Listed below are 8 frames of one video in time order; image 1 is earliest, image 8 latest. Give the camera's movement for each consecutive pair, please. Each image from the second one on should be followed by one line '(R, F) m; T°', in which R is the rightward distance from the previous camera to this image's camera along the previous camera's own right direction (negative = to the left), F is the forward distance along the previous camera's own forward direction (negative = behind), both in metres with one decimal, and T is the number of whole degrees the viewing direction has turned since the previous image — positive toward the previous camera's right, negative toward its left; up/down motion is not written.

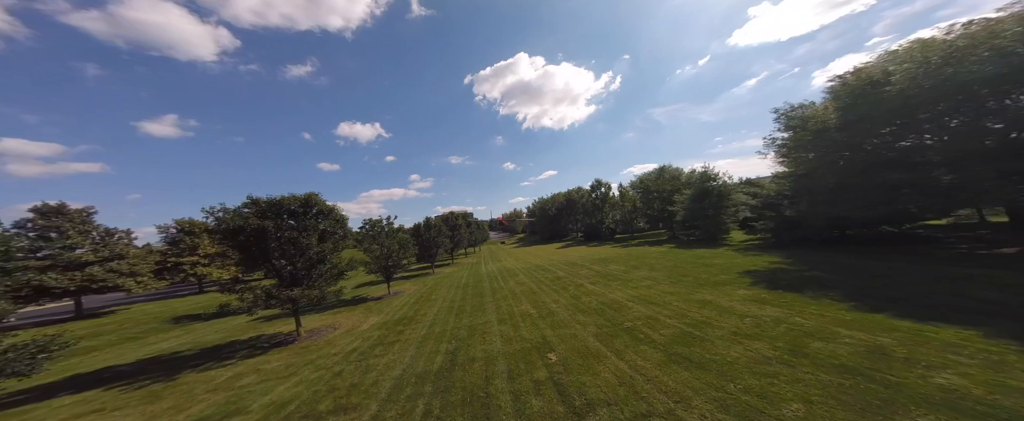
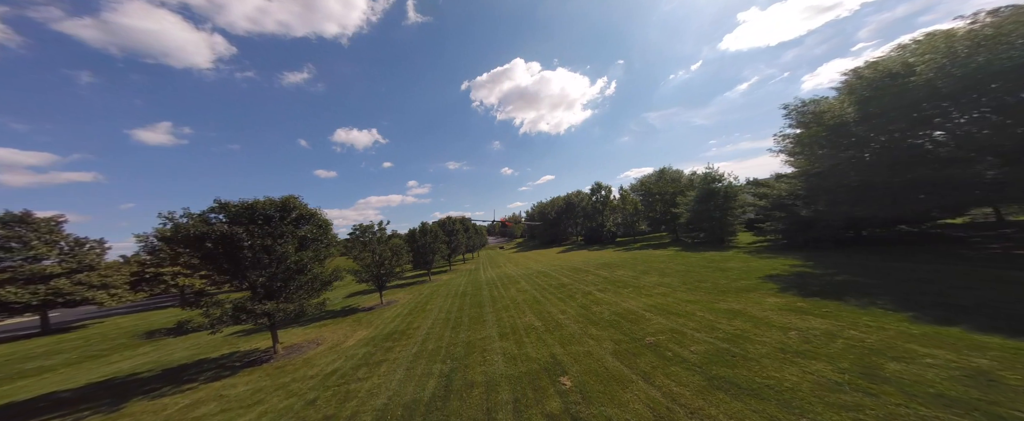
(-0.2, +1.4) m; +1°
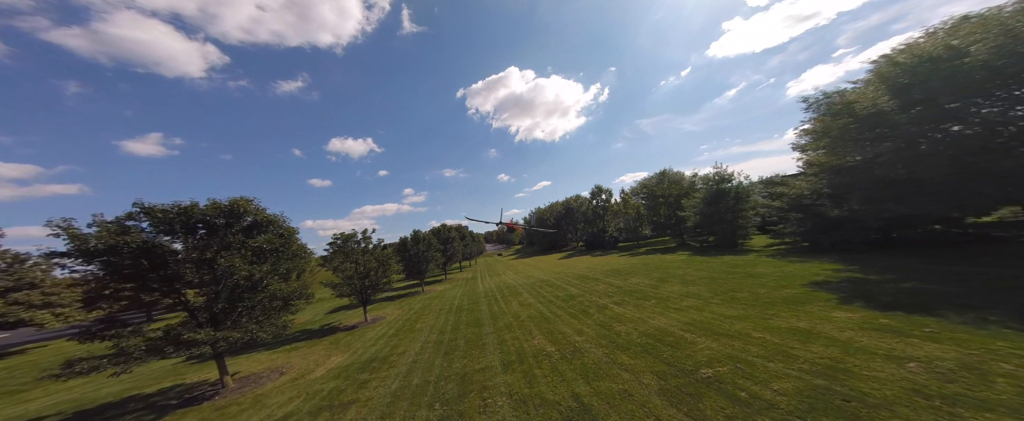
(-0.3, +2.3) m; +1°
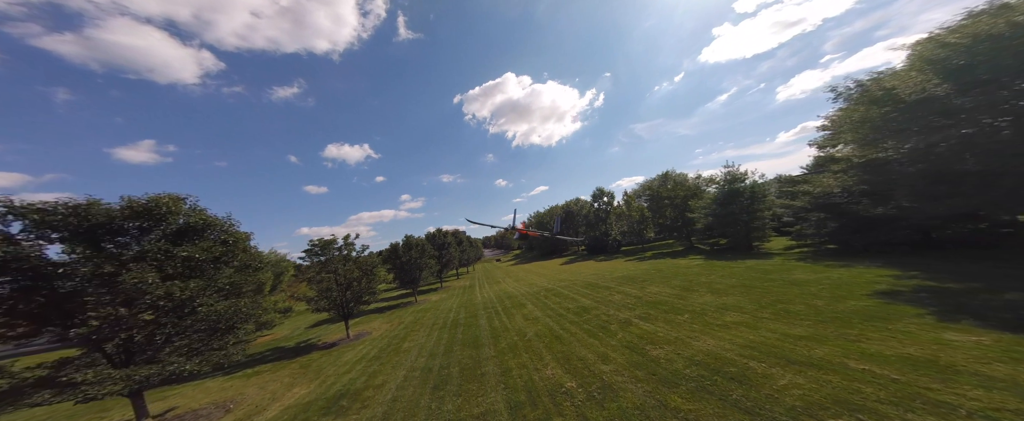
(-0.3, +2.3) m; +1°
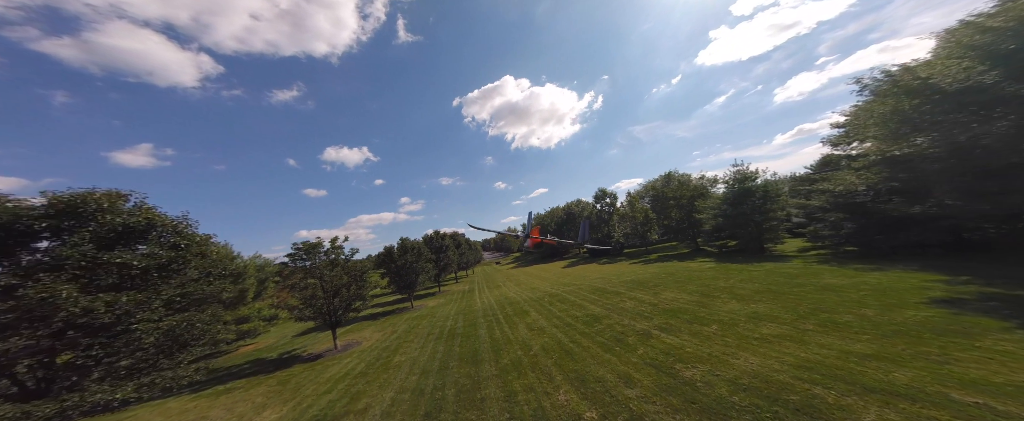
(-0.2, +1.4) m; 0°
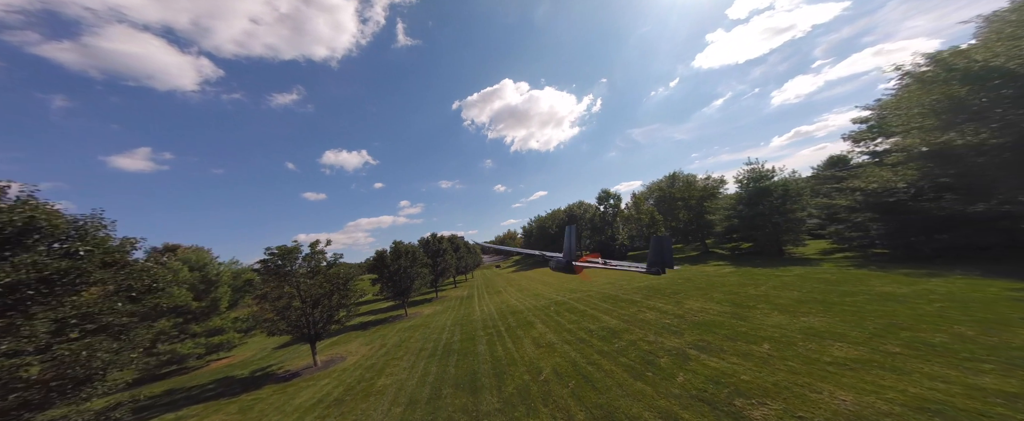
(-0.2, +1.9) m; 0°
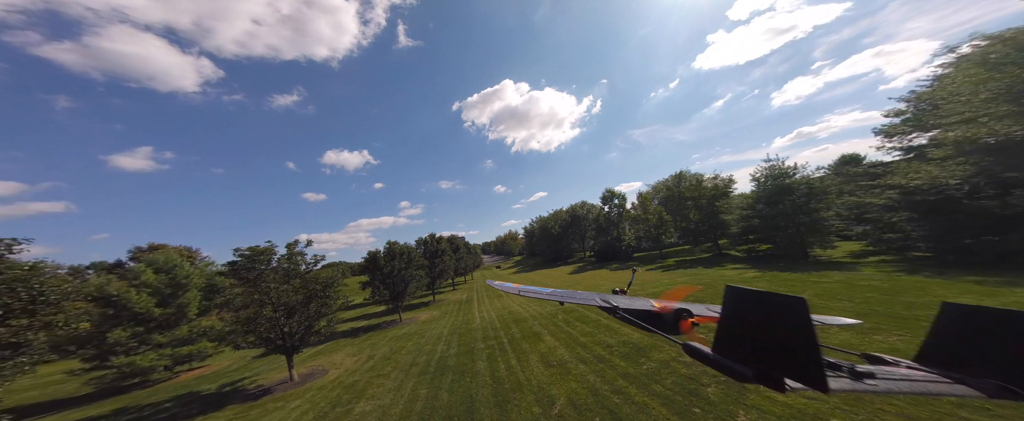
(-0.2, +1.9) m; 0°
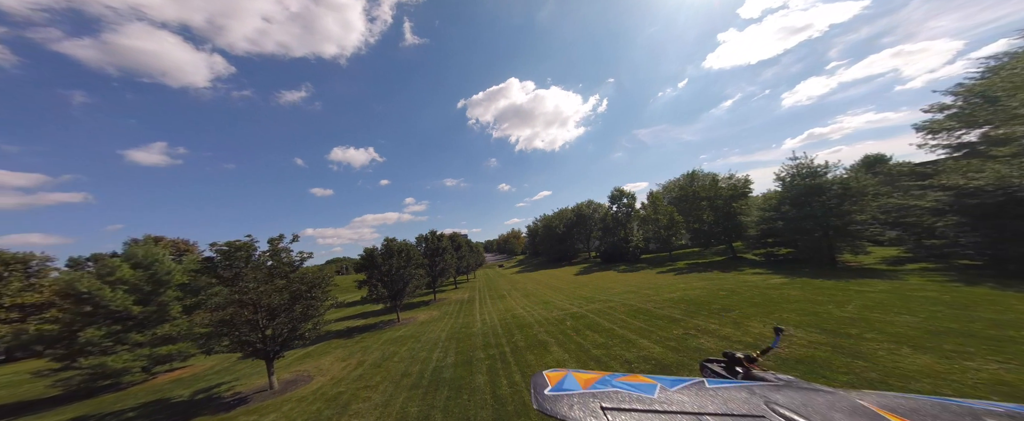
(-0.1, +1.5) m; -1°
